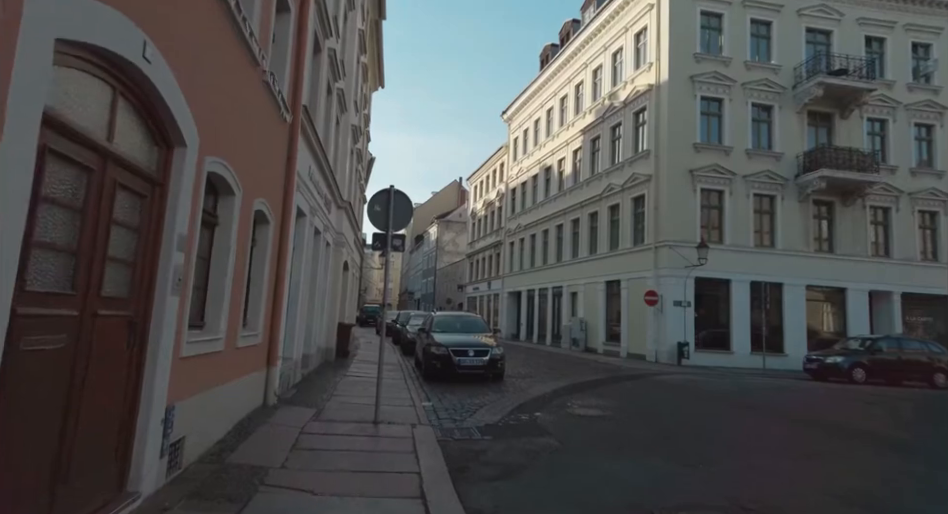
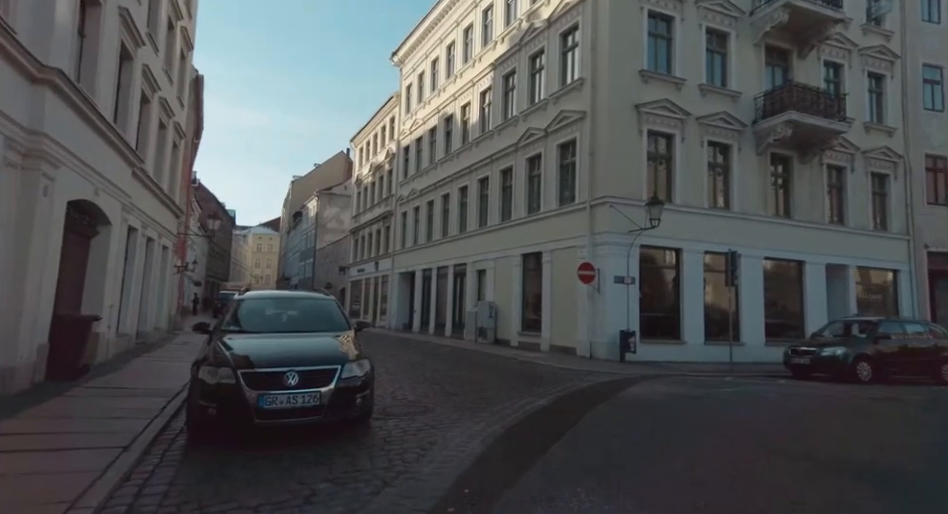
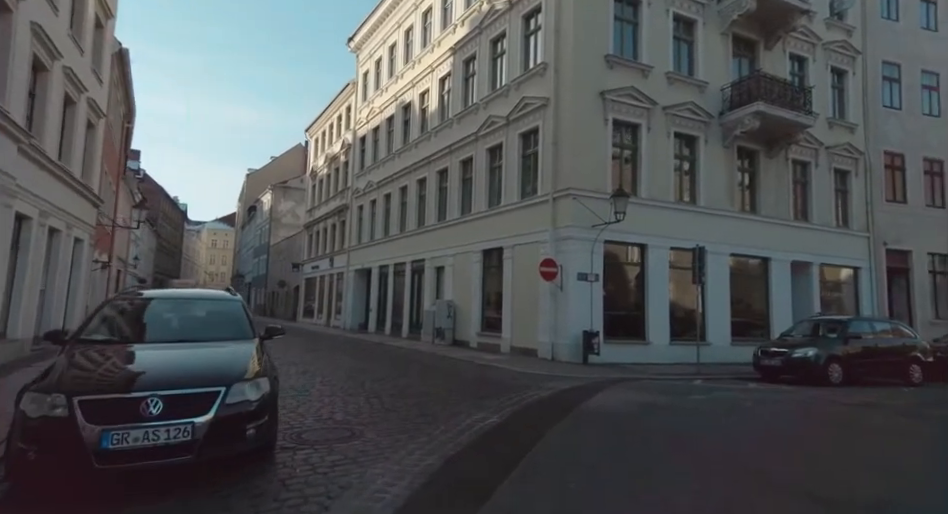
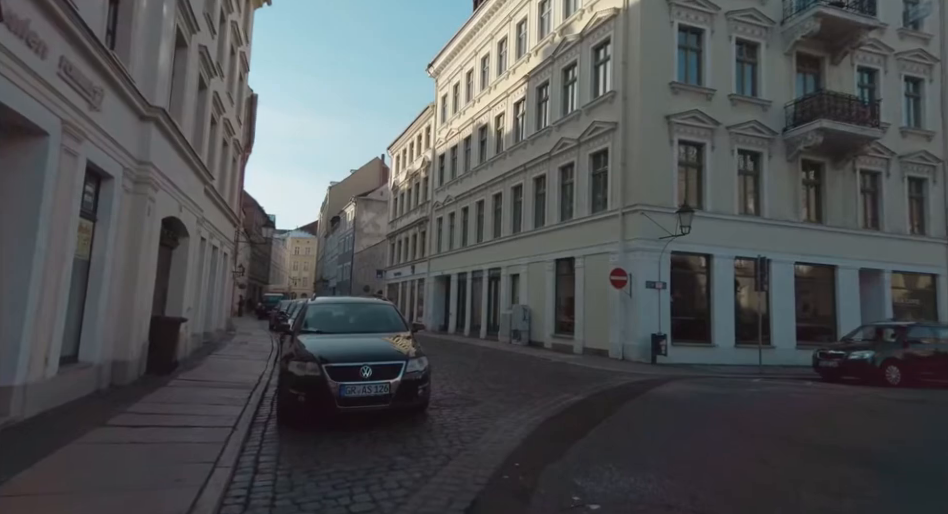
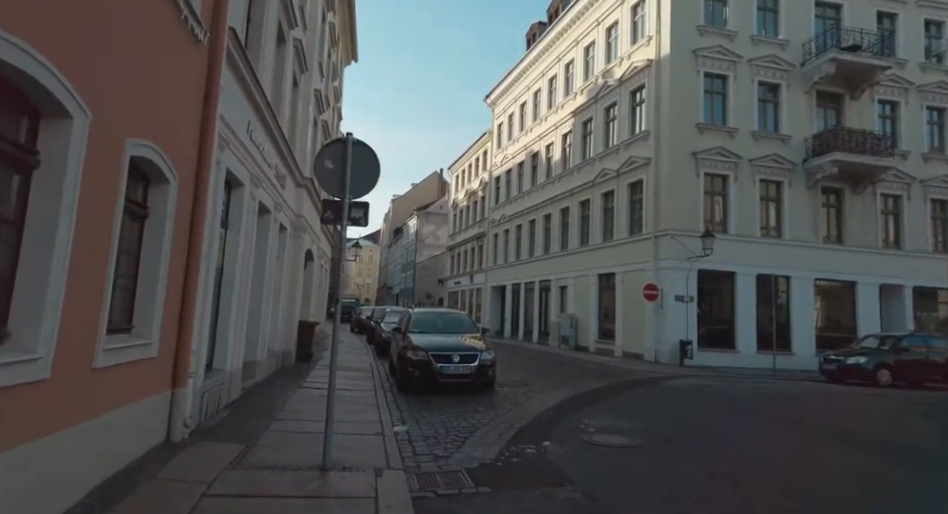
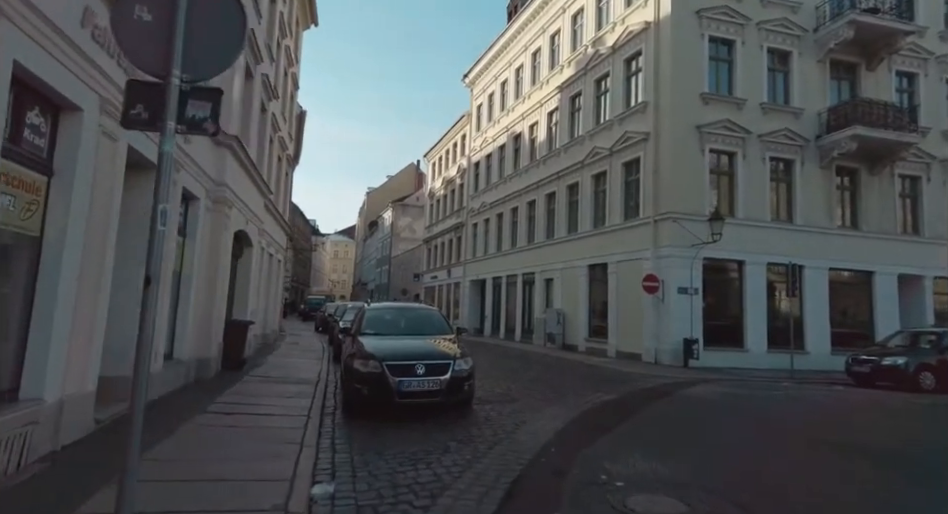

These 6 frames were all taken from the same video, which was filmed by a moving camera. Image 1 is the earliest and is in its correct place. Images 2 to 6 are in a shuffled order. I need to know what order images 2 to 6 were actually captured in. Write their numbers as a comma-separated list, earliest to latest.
5, 6, 4, 2, 3
